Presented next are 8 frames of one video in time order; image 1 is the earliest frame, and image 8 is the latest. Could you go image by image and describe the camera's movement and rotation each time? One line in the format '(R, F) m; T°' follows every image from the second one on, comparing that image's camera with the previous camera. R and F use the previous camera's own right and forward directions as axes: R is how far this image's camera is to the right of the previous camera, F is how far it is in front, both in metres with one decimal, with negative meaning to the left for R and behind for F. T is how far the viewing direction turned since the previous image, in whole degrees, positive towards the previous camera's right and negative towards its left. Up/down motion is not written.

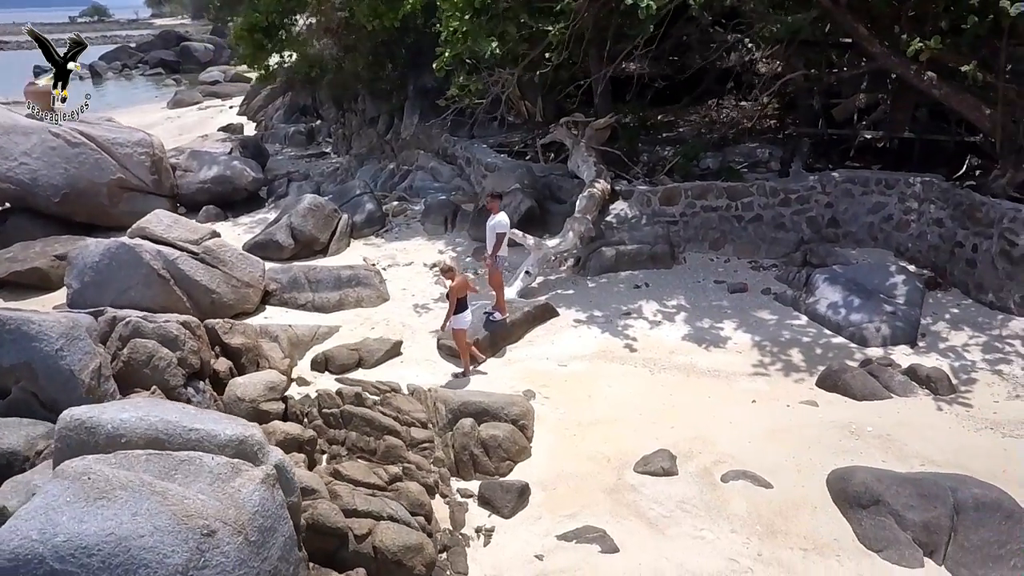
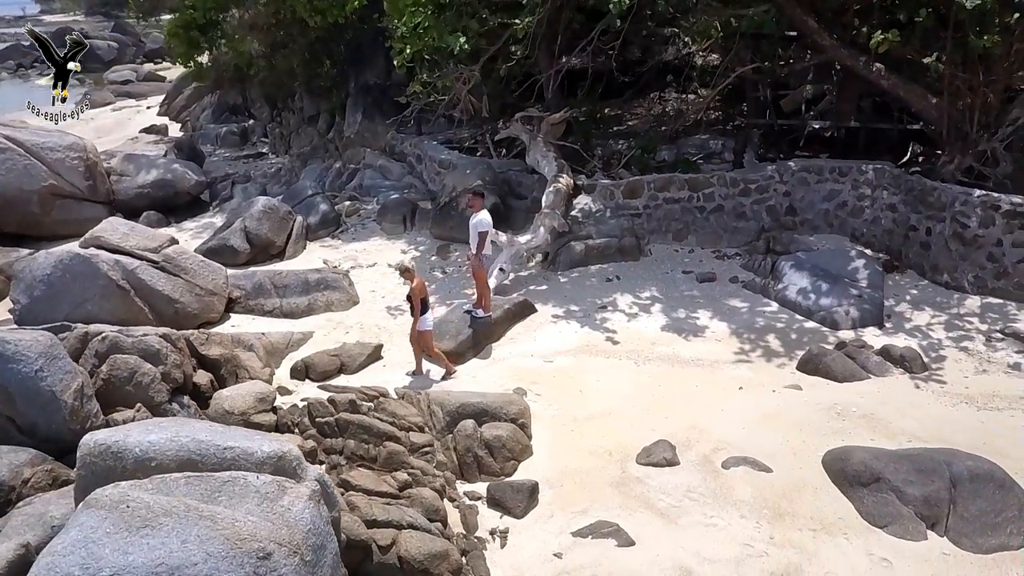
(-0.7, +0.1) m; +6°
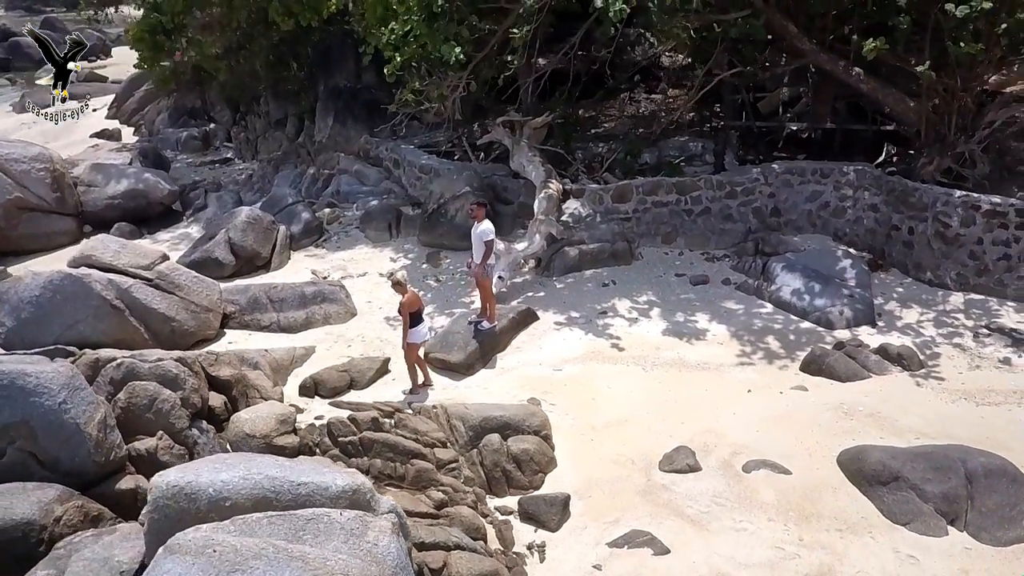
(-0.7, 0.0) m; +4°
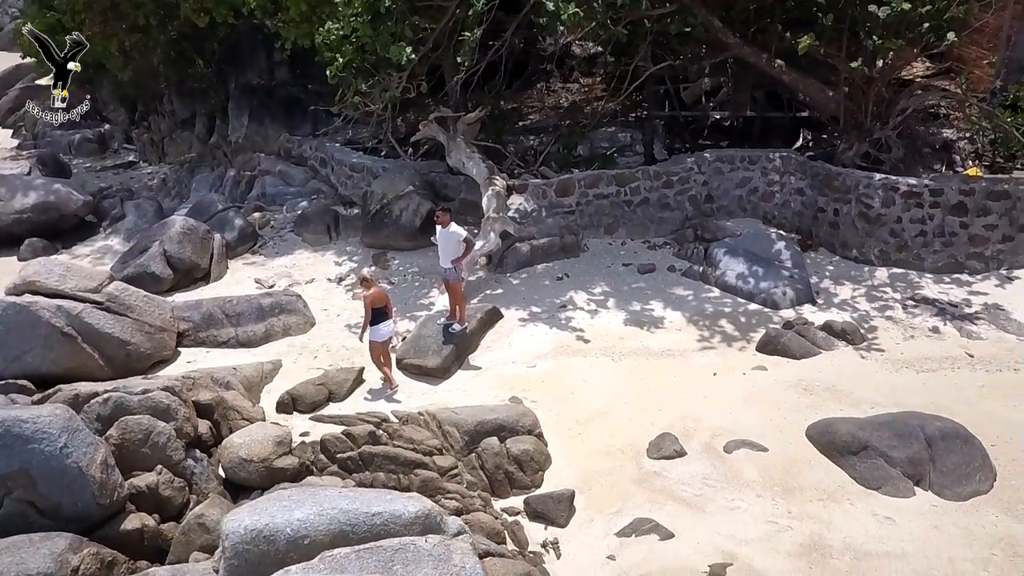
(-1.0, -0.1) m; +8°
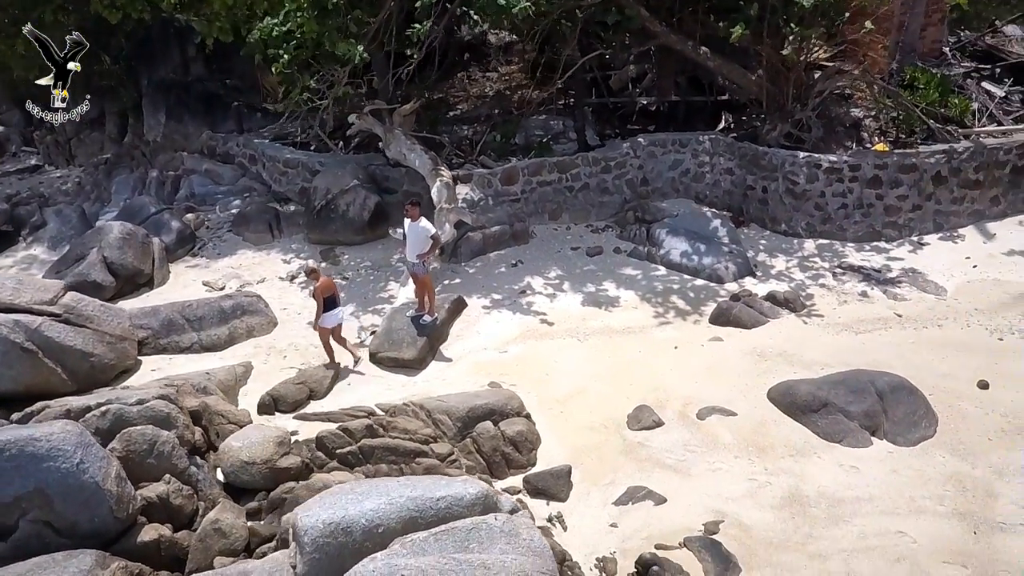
(-0.9, -0.2) m; +7°
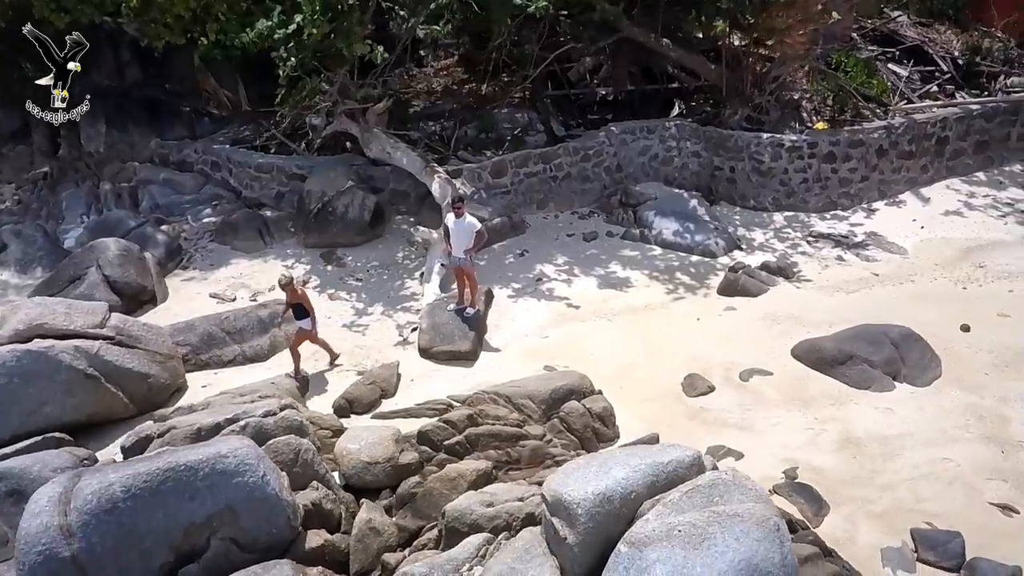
(-2.3, -0.2) m; +10°
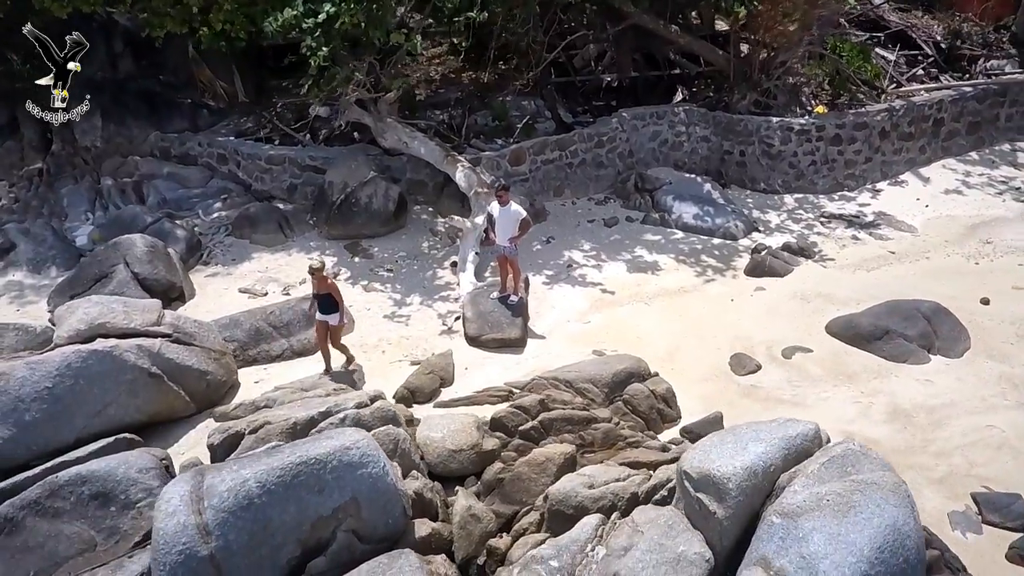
(-1.2, 0.0) m; +4°
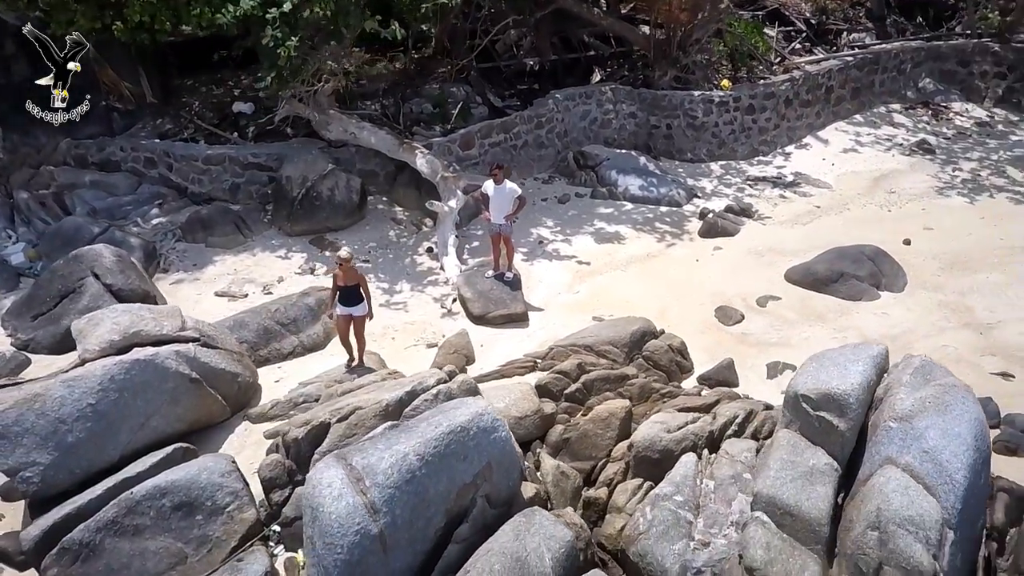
(-2.0, -0.1) m; +11°
